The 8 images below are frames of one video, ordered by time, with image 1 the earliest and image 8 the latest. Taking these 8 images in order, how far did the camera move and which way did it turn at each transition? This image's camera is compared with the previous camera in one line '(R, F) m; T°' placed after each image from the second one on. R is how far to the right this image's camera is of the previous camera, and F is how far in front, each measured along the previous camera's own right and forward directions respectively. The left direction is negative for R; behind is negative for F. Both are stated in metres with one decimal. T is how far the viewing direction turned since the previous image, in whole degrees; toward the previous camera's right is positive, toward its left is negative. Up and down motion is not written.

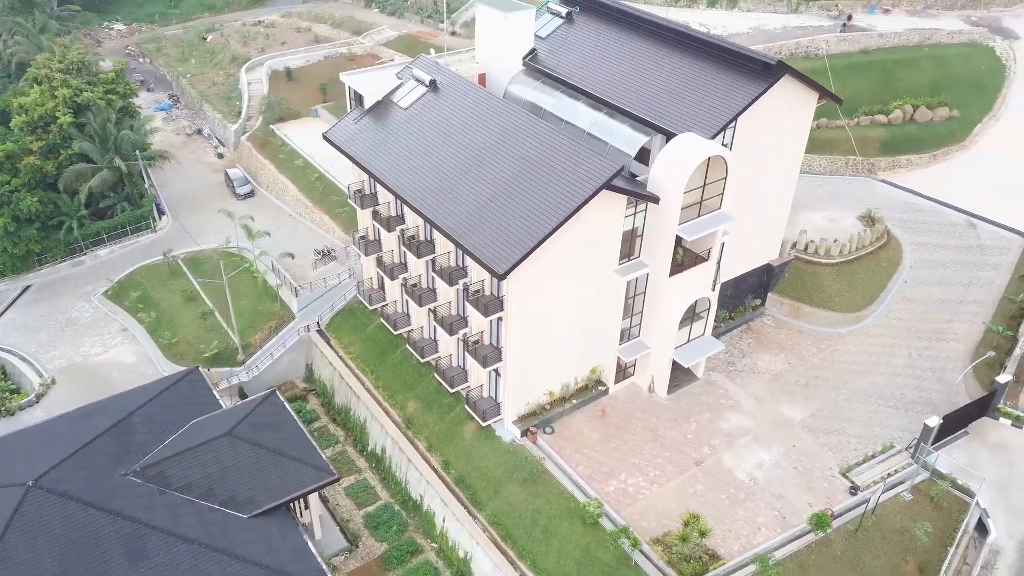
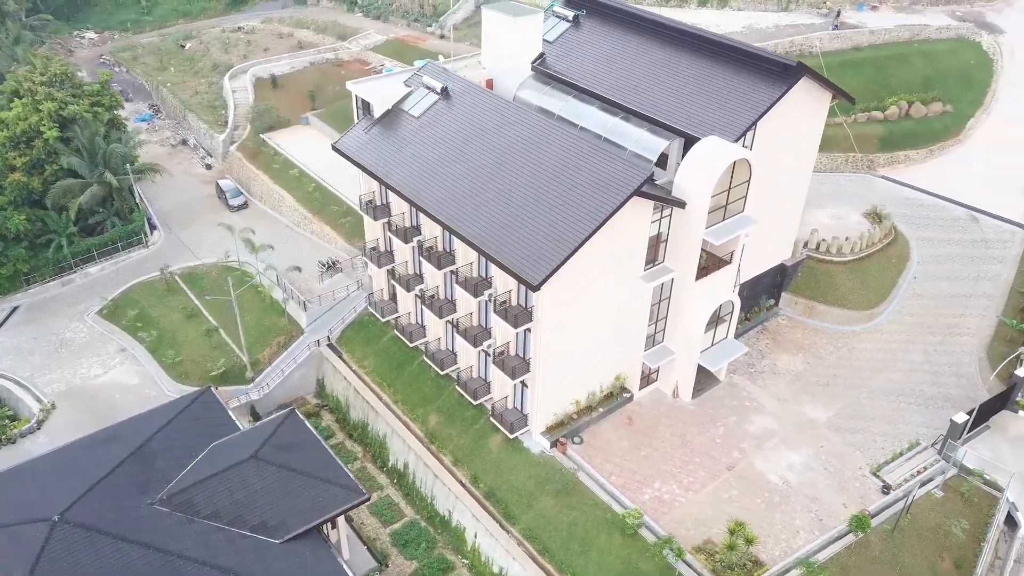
(-2.2, +0.5) m; +2°
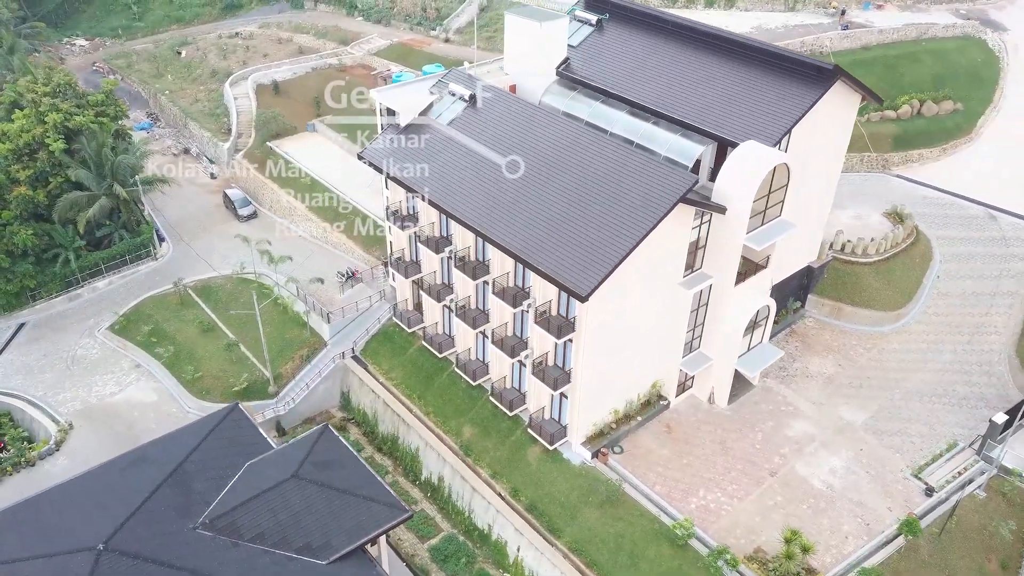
(-2.2, +0.4) m; +2°
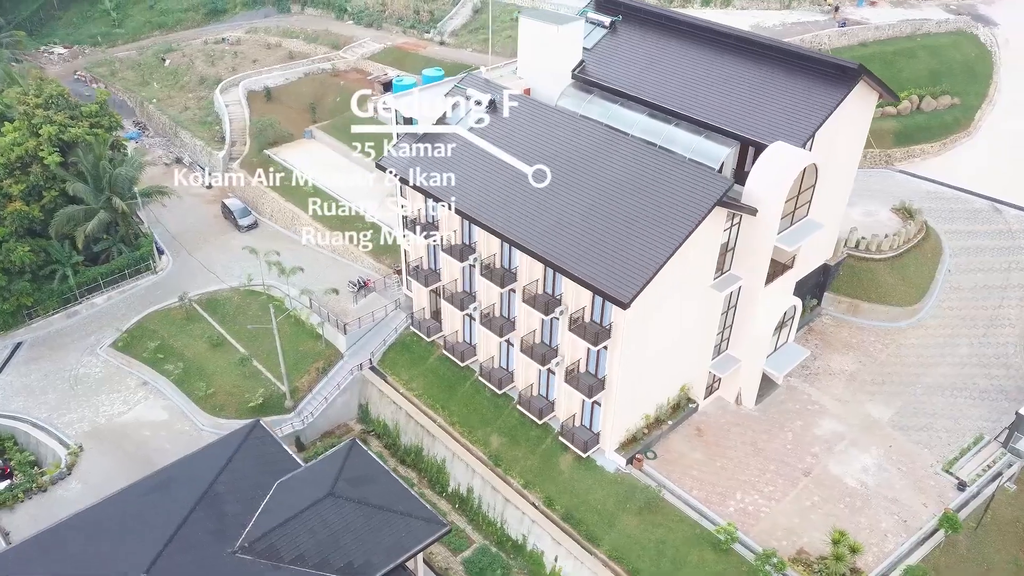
(-2.2, +0.4) m; +2°
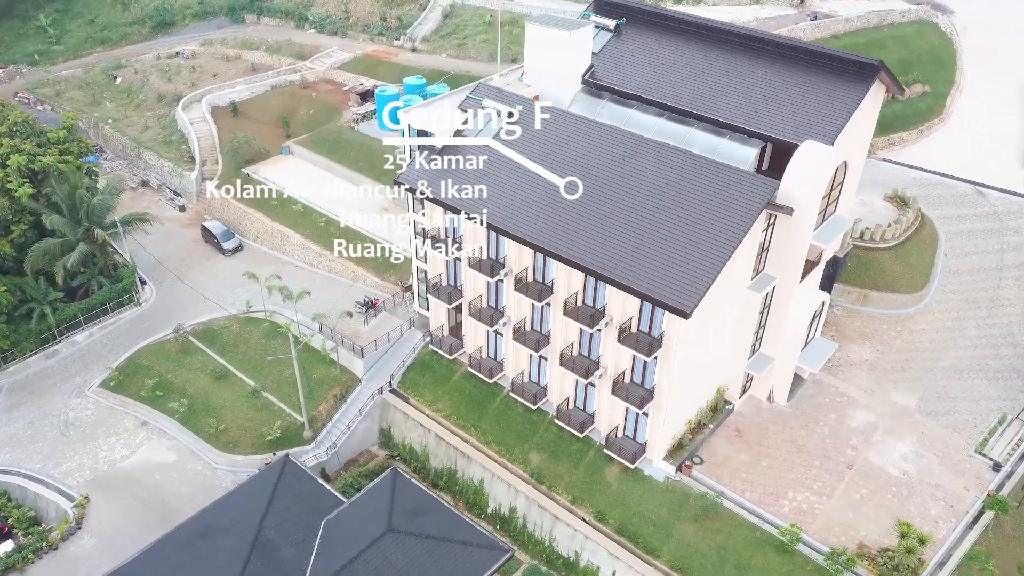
(-3.9, +0.9) m; +5°
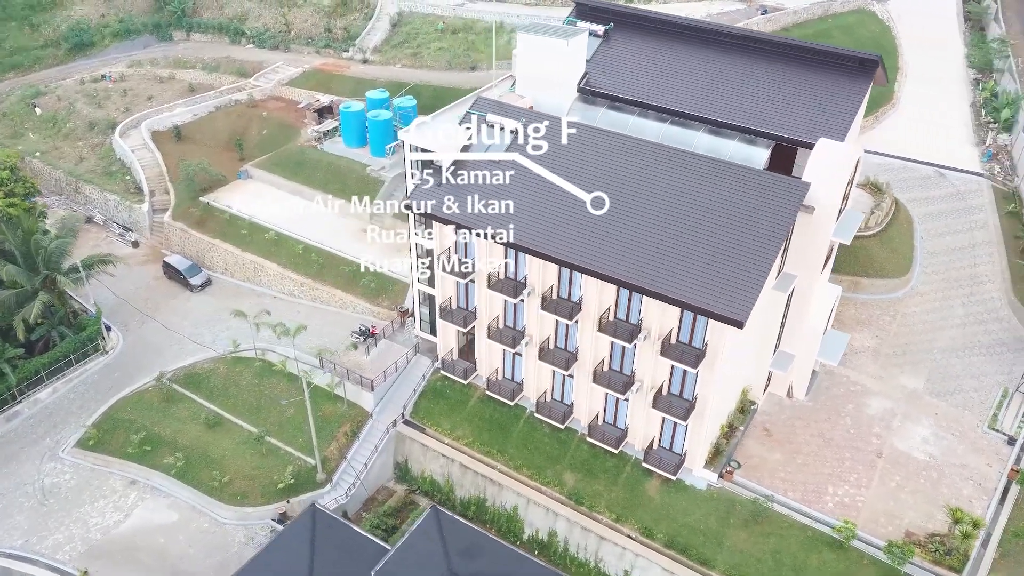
(-4.1, +1.2) m; +6°
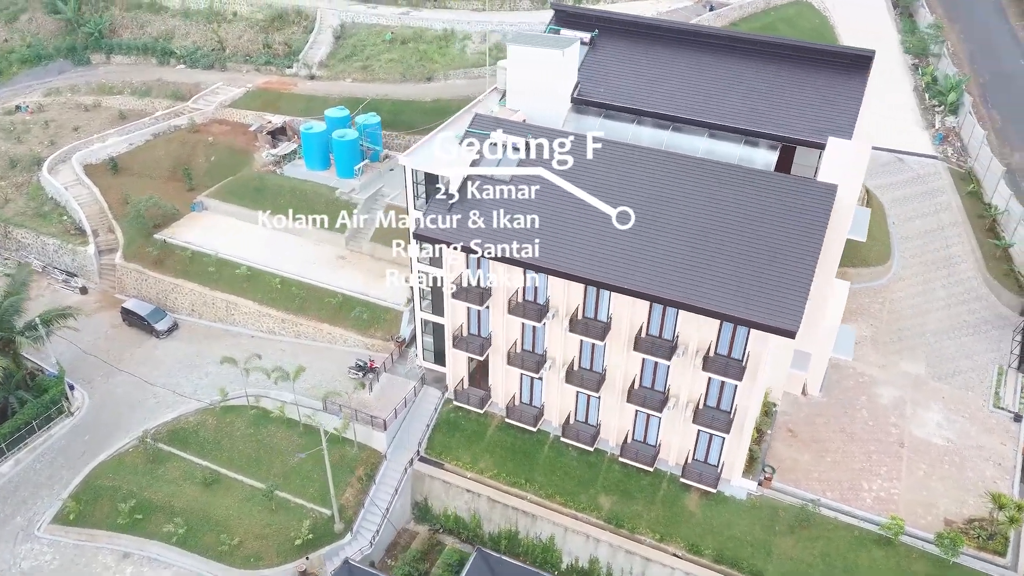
(-4.0, +1.5) m; +7°
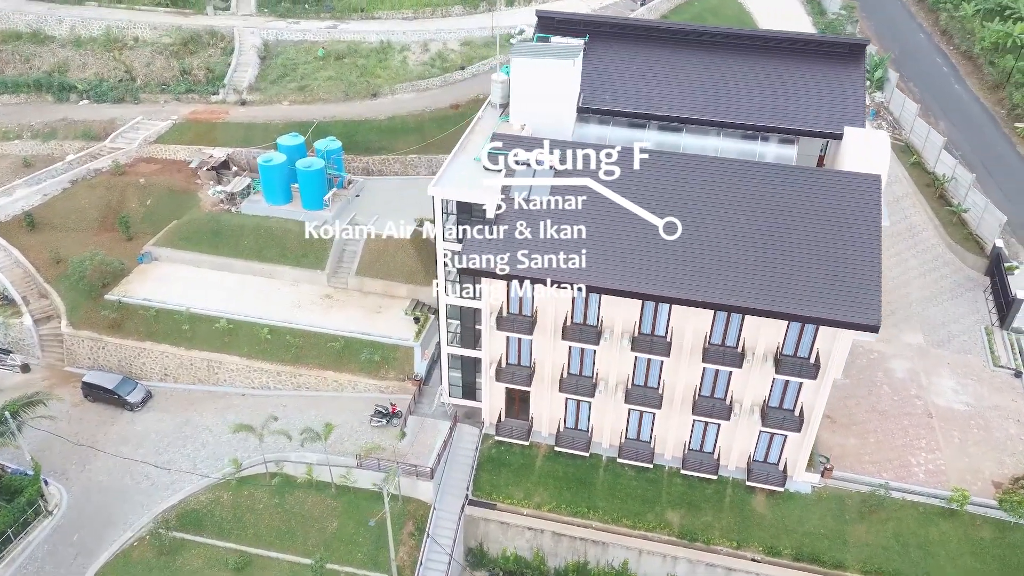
(-6.2, +2.0) m; +10°
